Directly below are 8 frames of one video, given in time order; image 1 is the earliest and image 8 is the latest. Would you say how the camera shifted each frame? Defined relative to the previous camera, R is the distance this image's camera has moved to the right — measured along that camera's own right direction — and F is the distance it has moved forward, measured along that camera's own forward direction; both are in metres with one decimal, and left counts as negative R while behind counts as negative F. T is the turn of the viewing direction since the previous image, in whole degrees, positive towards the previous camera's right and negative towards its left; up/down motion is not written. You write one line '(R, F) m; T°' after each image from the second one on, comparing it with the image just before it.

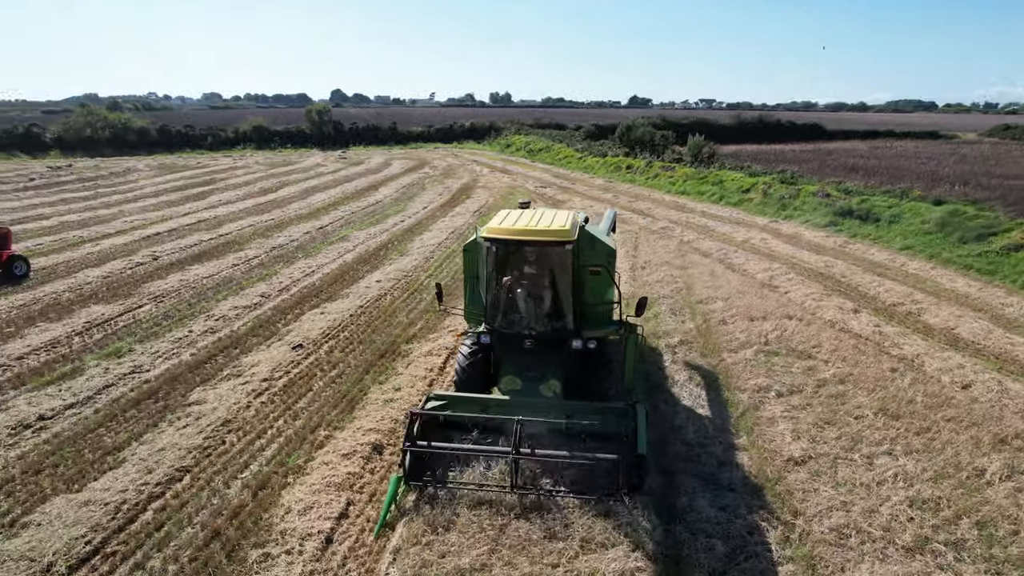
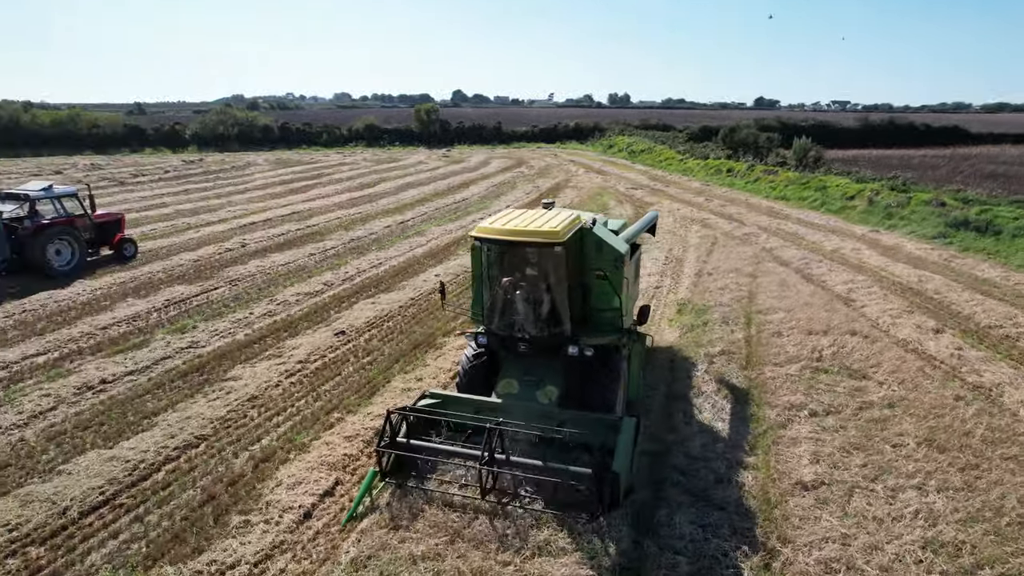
(+1.0, +0.1) m; -10°
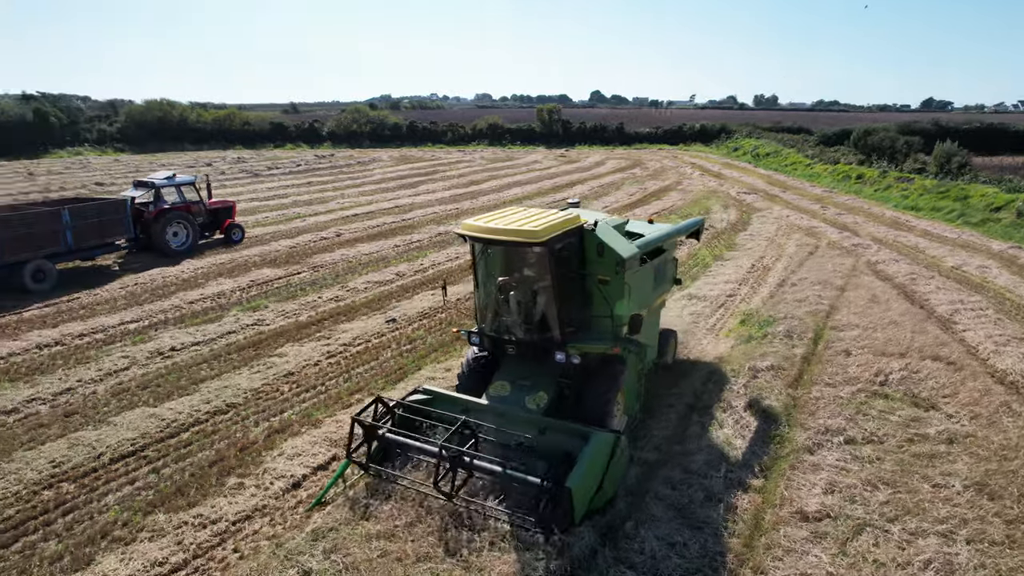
(+1.2, +0.1) m; -11°
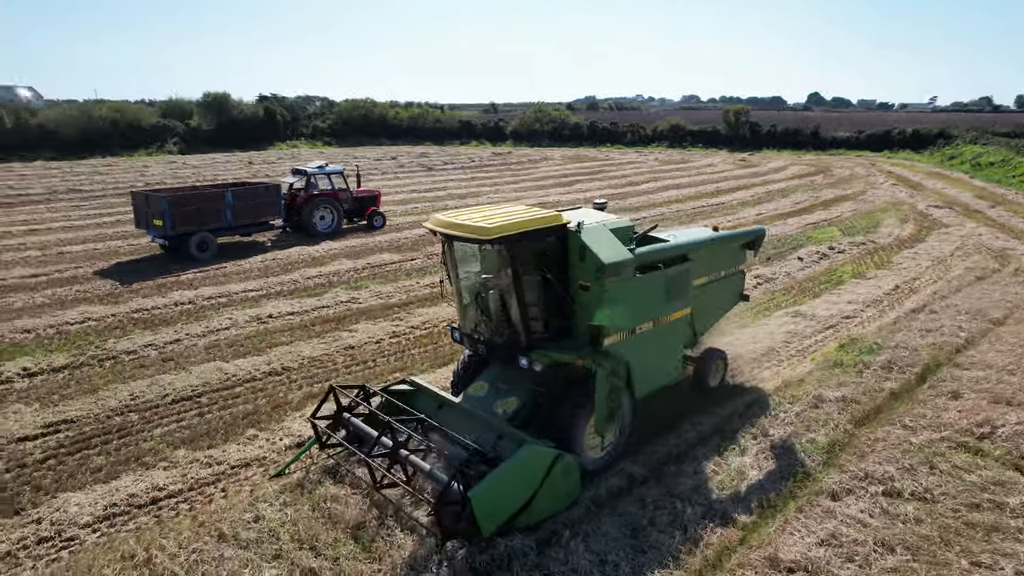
(+1.8, +0.3) m; -16°
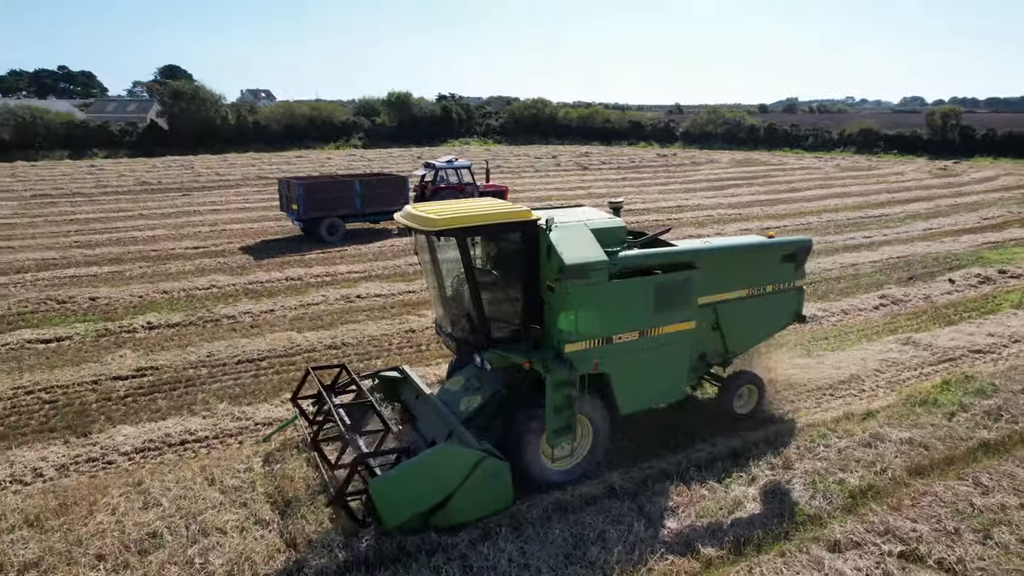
(+1.6, +0.3) m; -15°
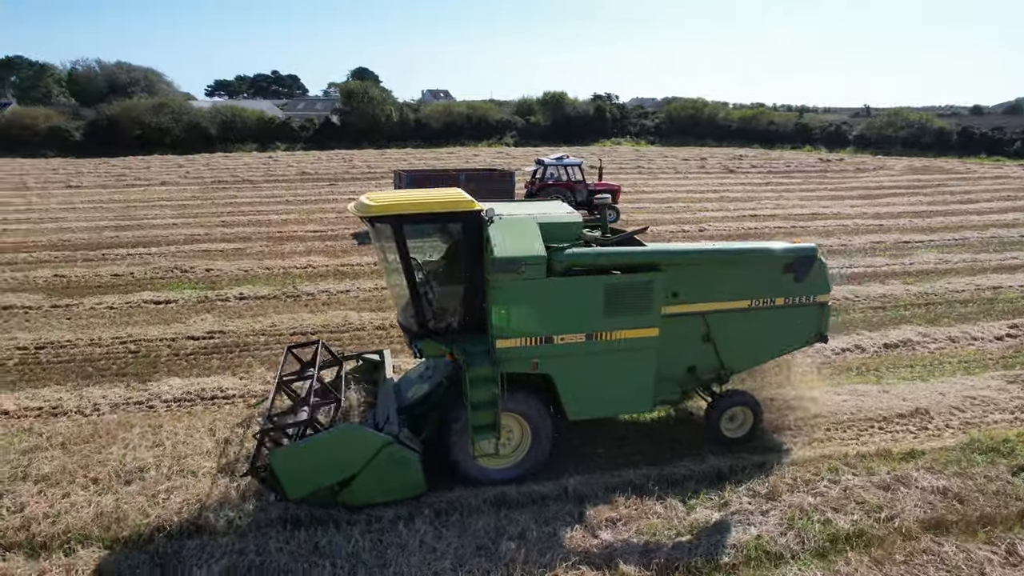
(+1.6, +0.2) m; -14°
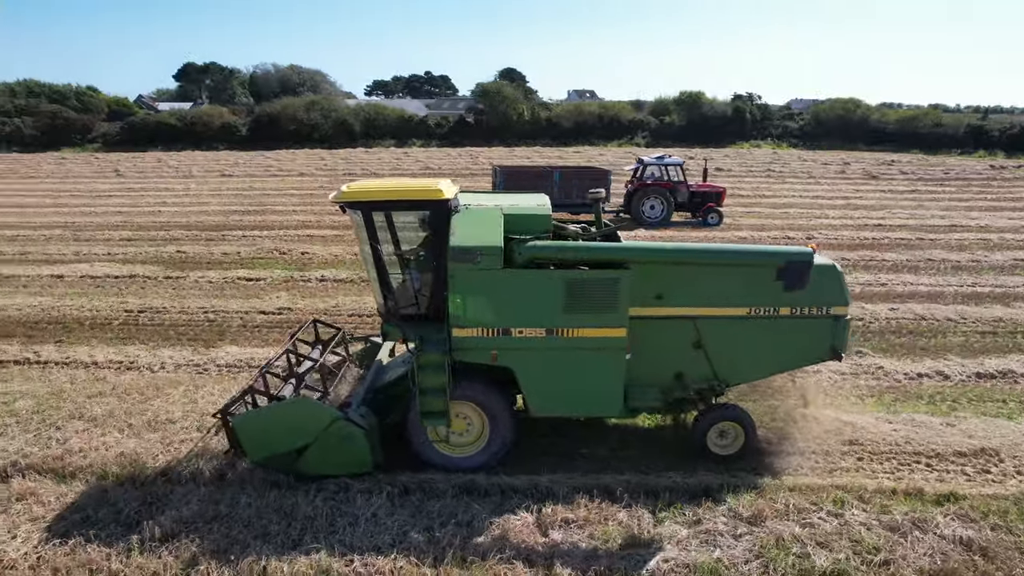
(+1.3, +0.1) m; -12°
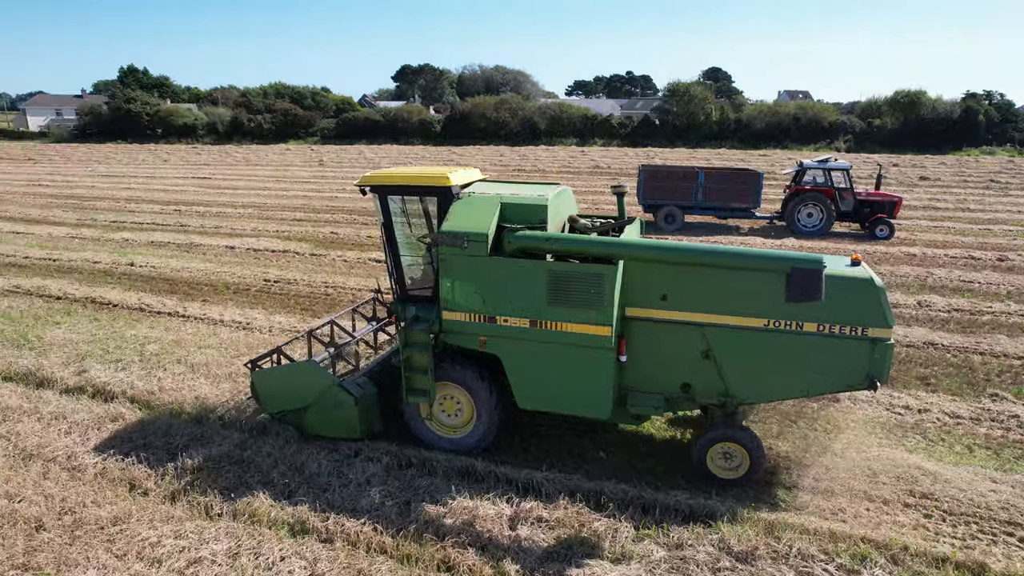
(+1.4, +0.2) m; -17°
